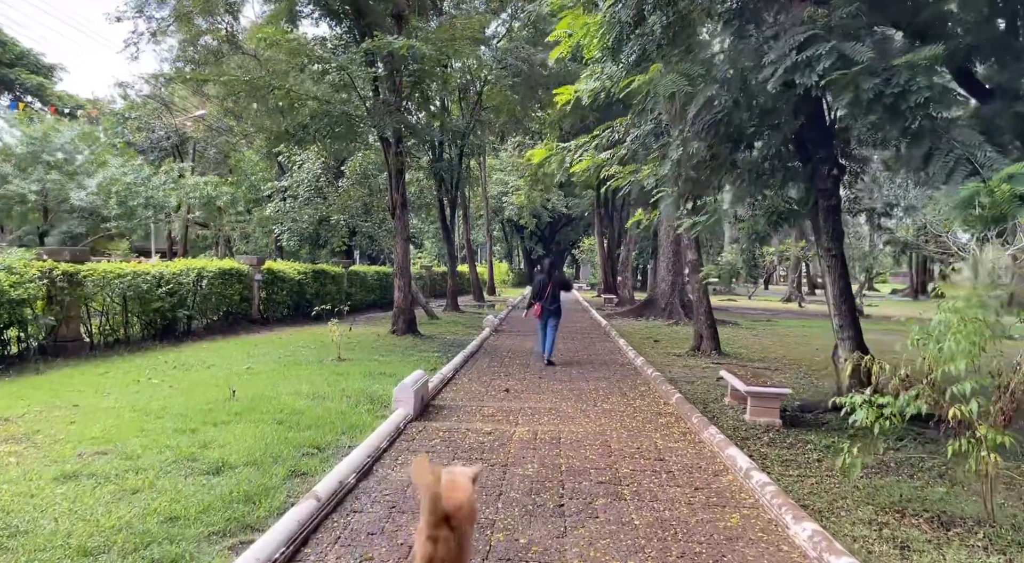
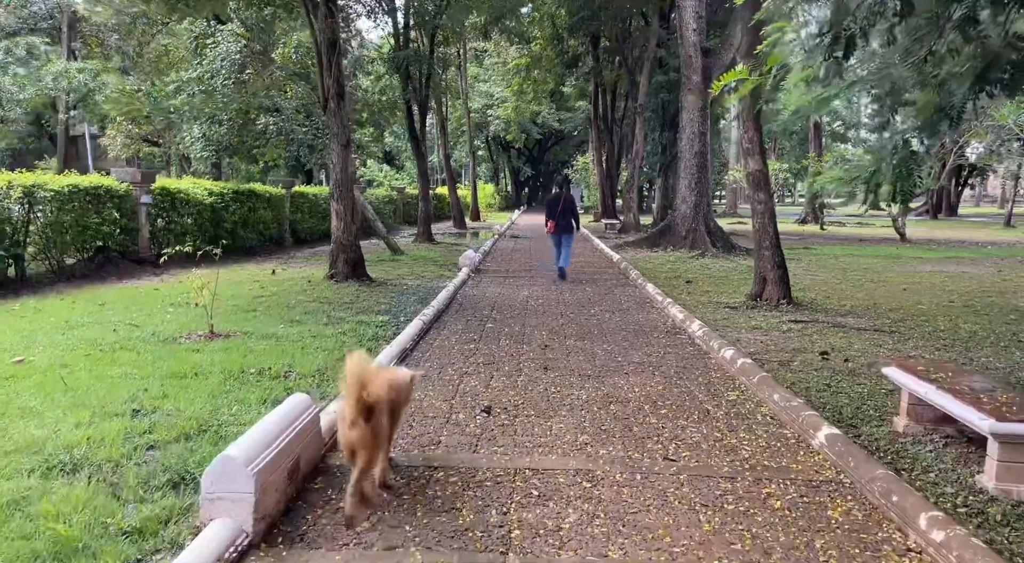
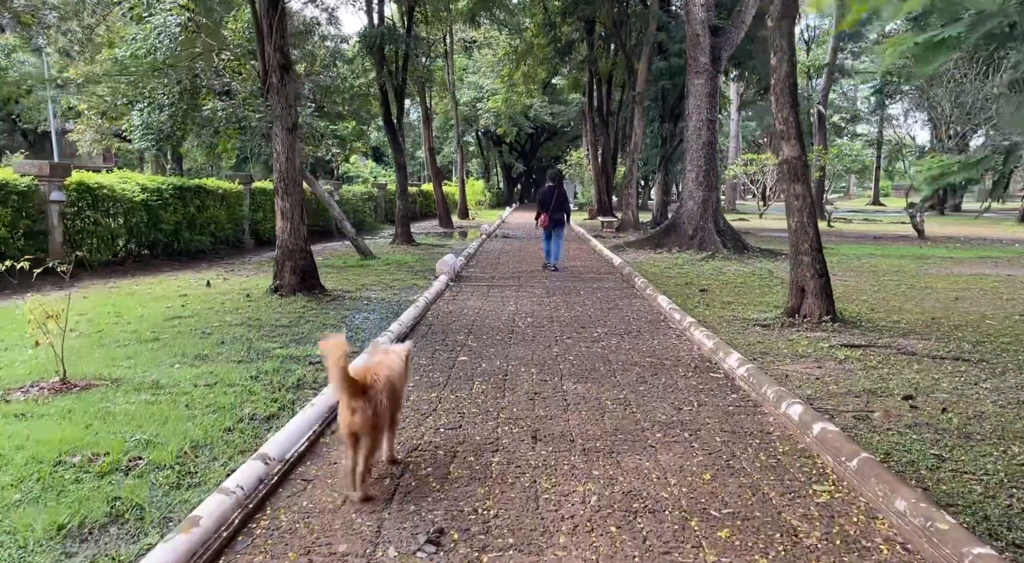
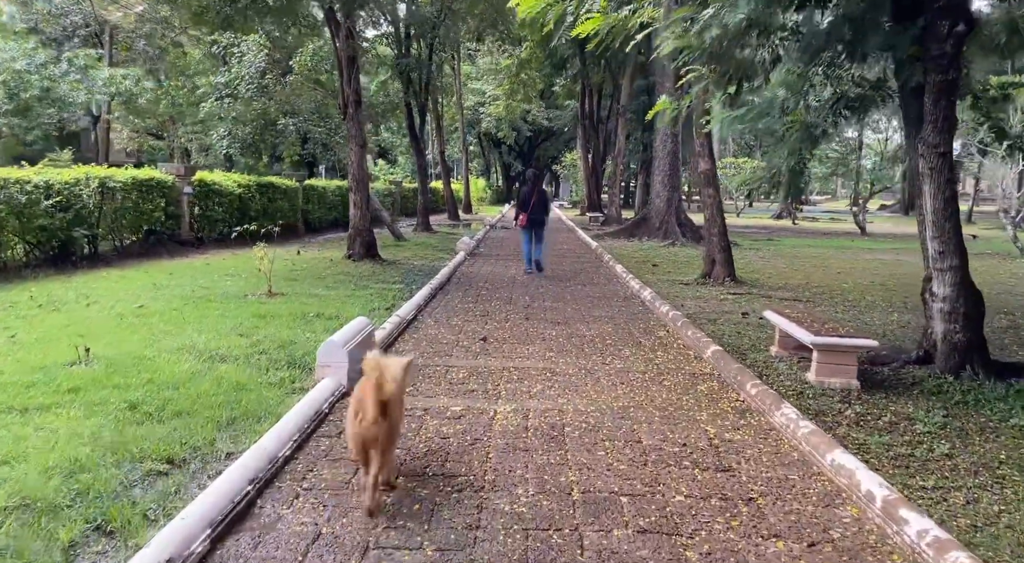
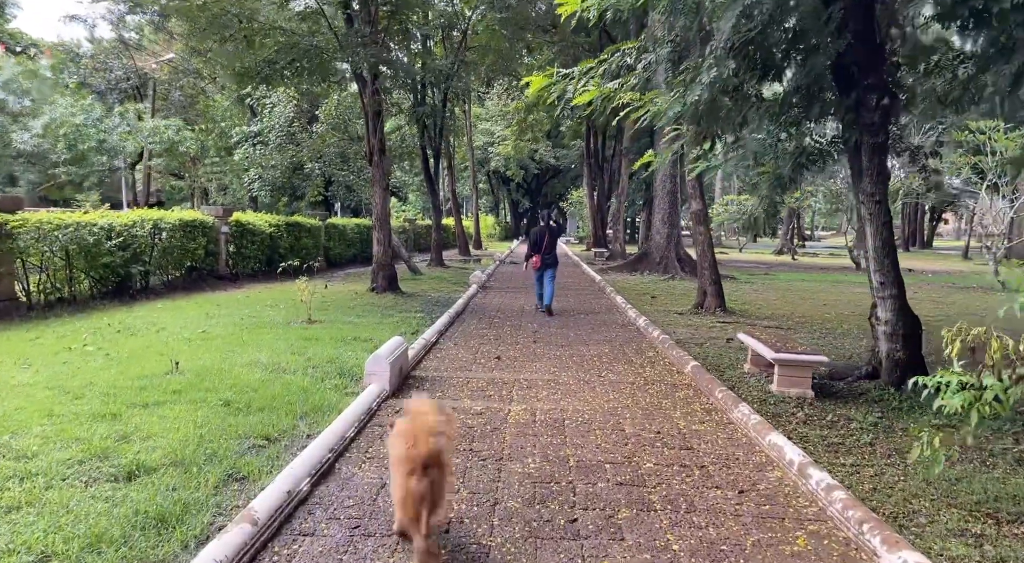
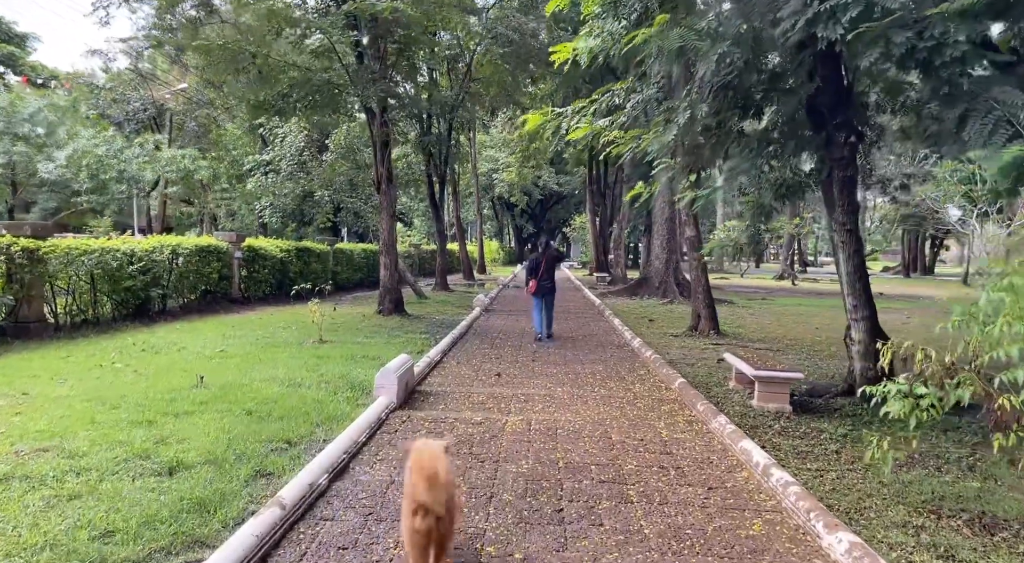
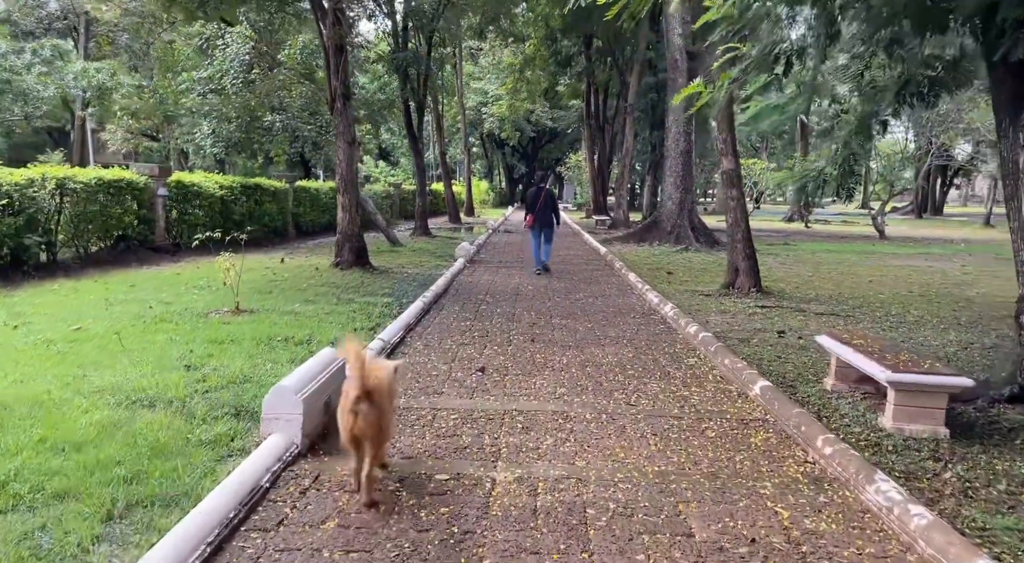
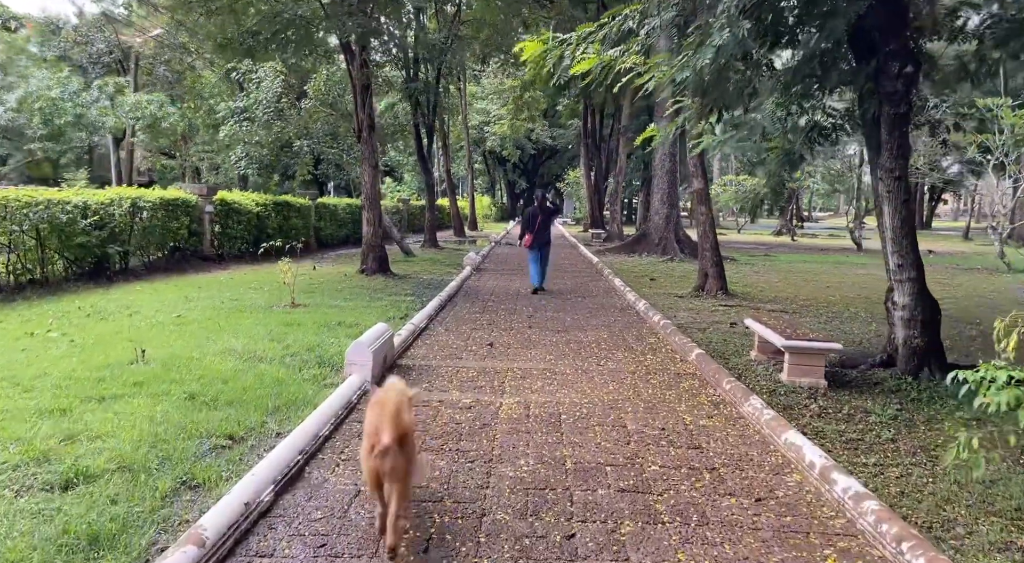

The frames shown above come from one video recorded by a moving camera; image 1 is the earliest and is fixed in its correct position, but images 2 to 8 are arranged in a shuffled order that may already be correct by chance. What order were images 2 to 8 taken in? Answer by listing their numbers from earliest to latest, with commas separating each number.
6, 5, 8, 4, 7, 2, 3
